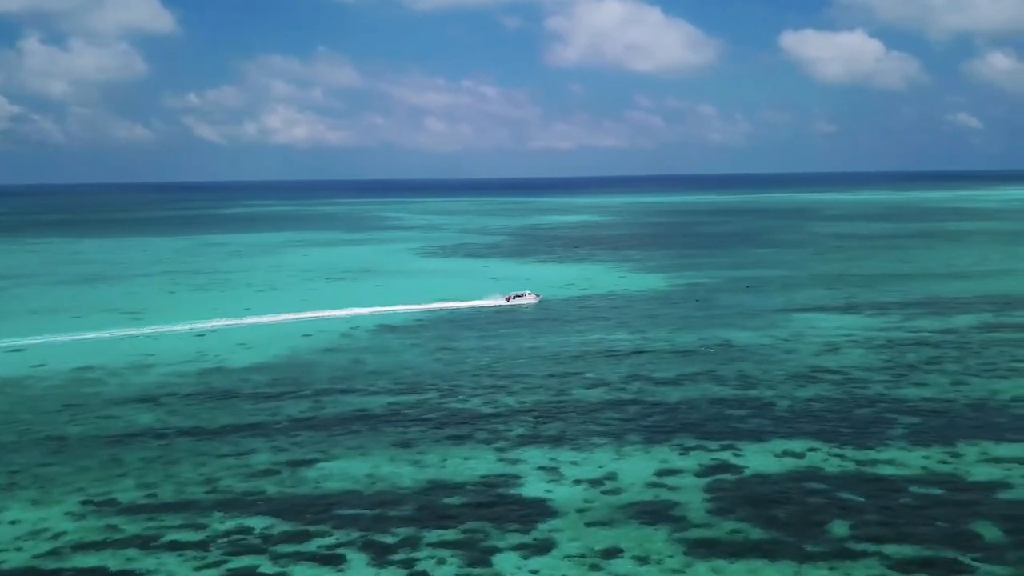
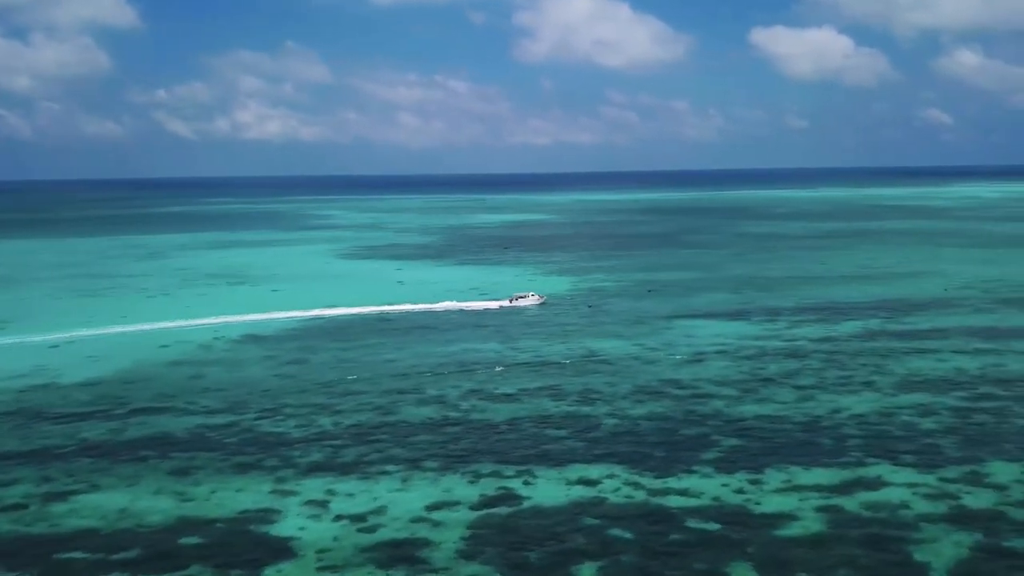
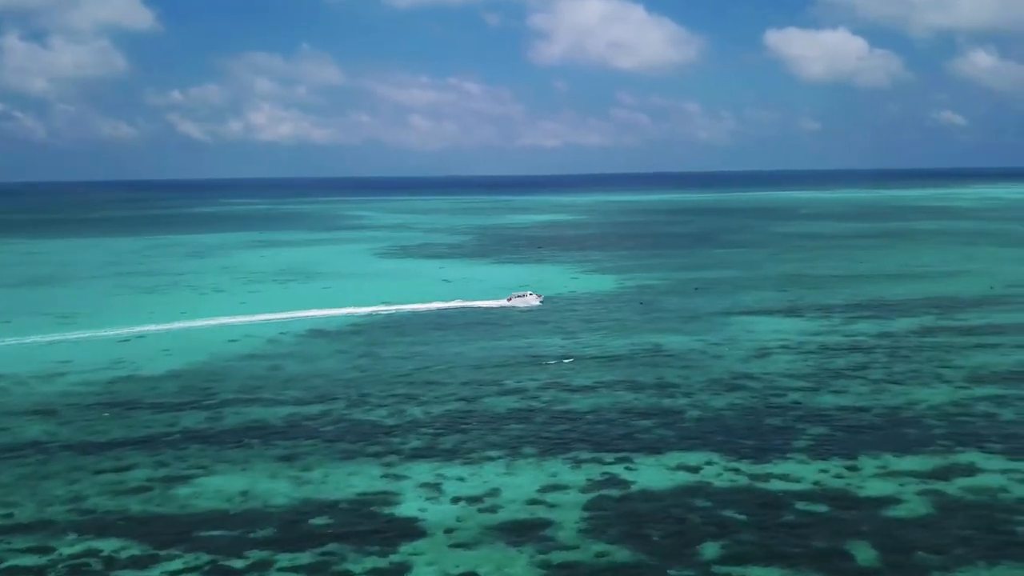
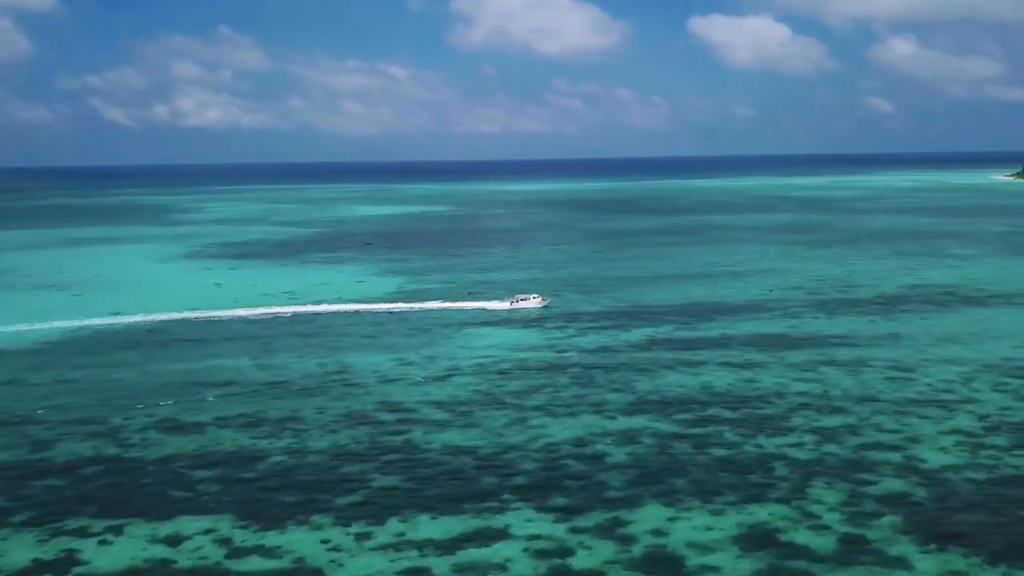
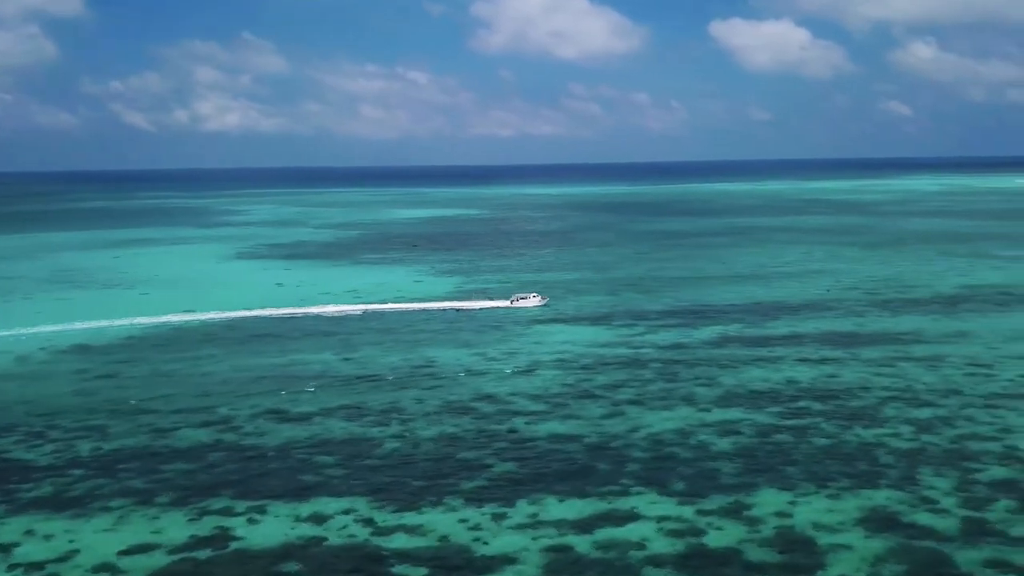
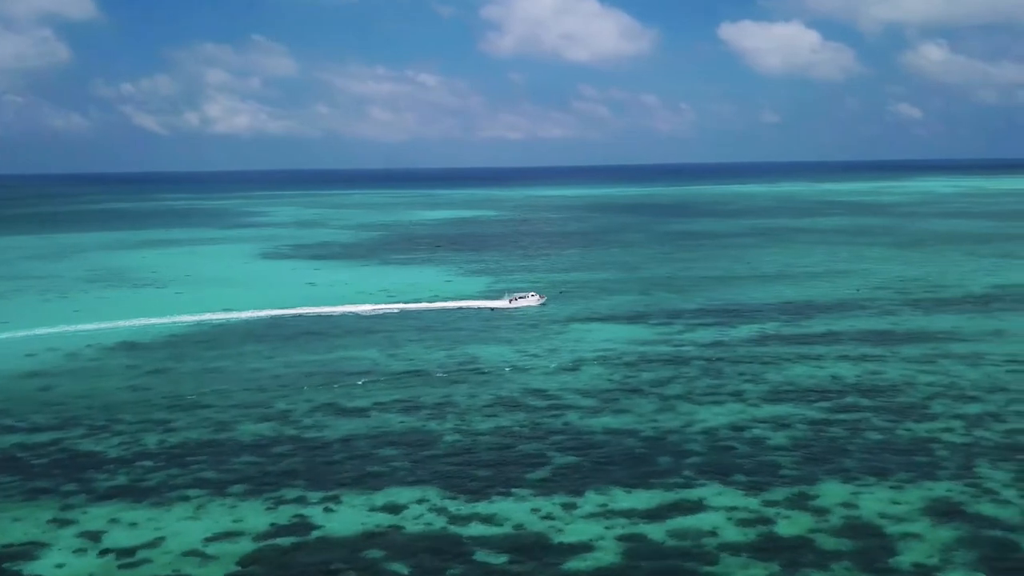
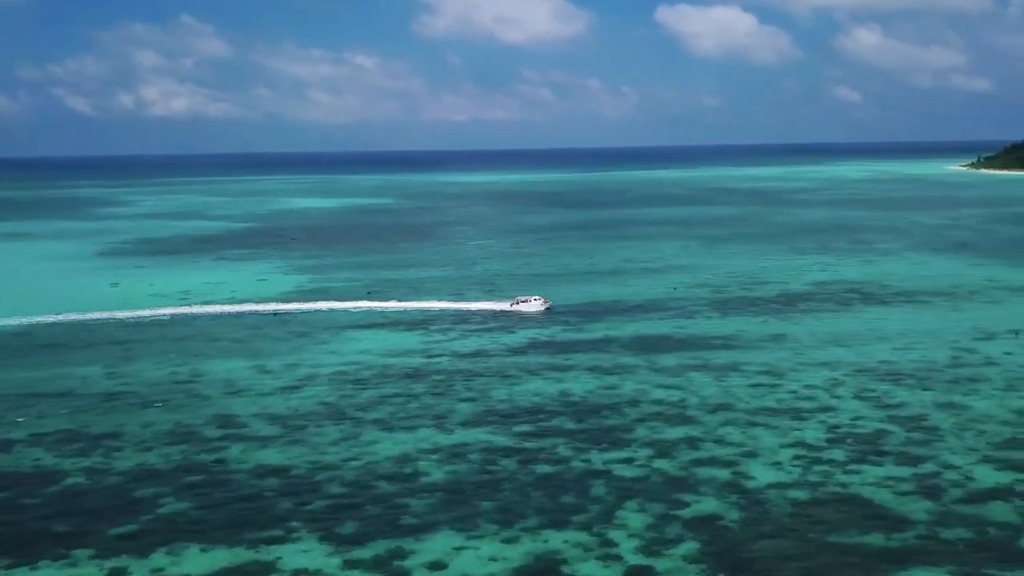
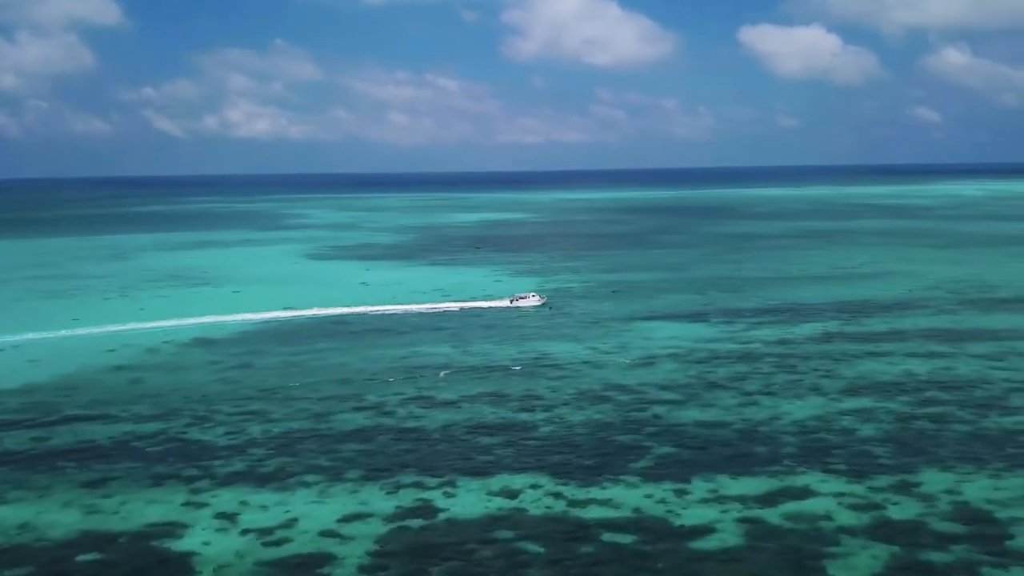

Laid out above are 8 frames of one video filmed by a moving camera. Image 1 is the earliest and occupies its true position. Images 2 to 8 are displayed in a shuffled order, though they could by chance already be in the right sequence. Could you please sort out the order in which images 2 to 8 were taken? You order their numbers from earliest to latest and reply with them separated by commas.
3, 2, 8, 6, 5, 4, 7
